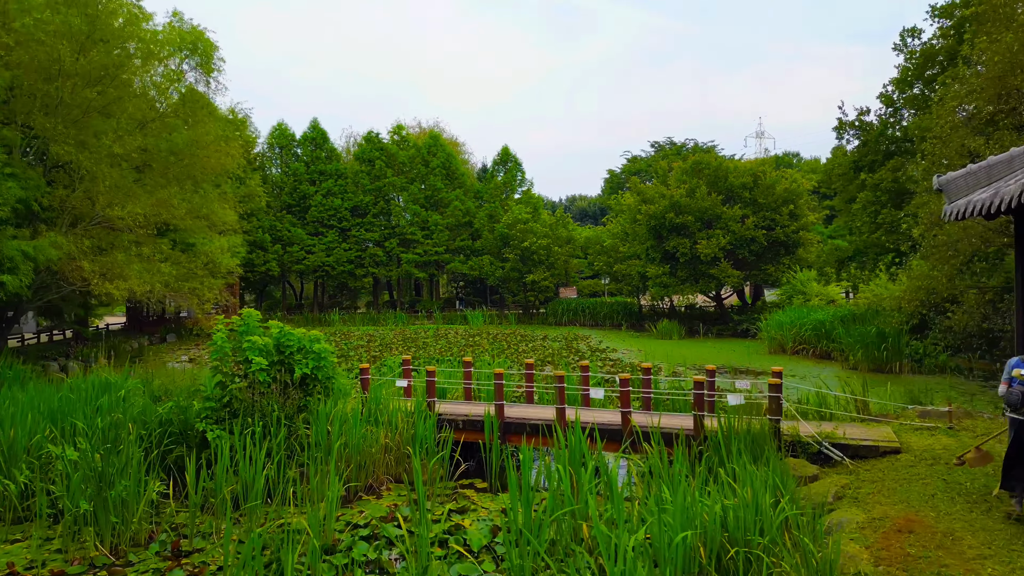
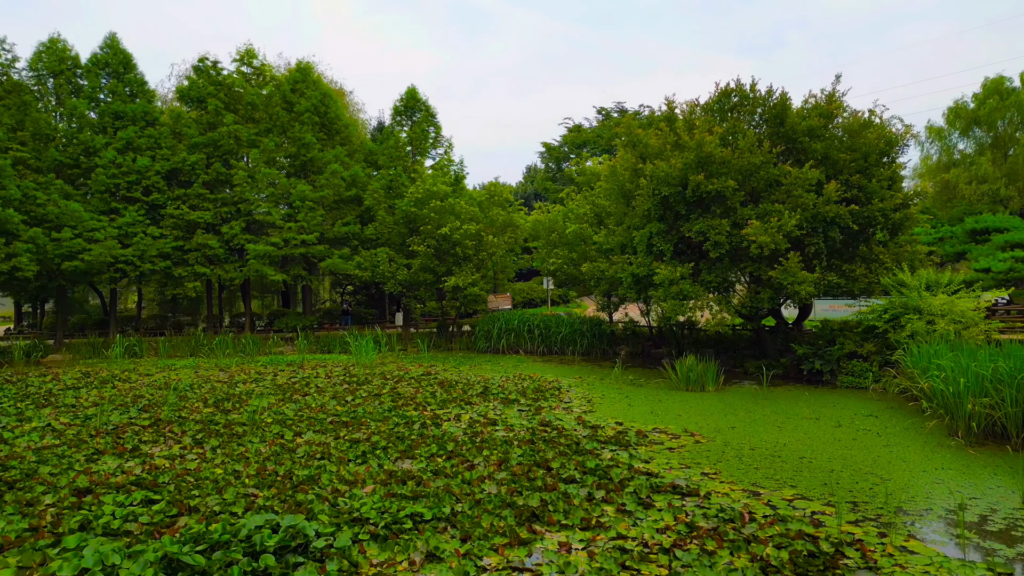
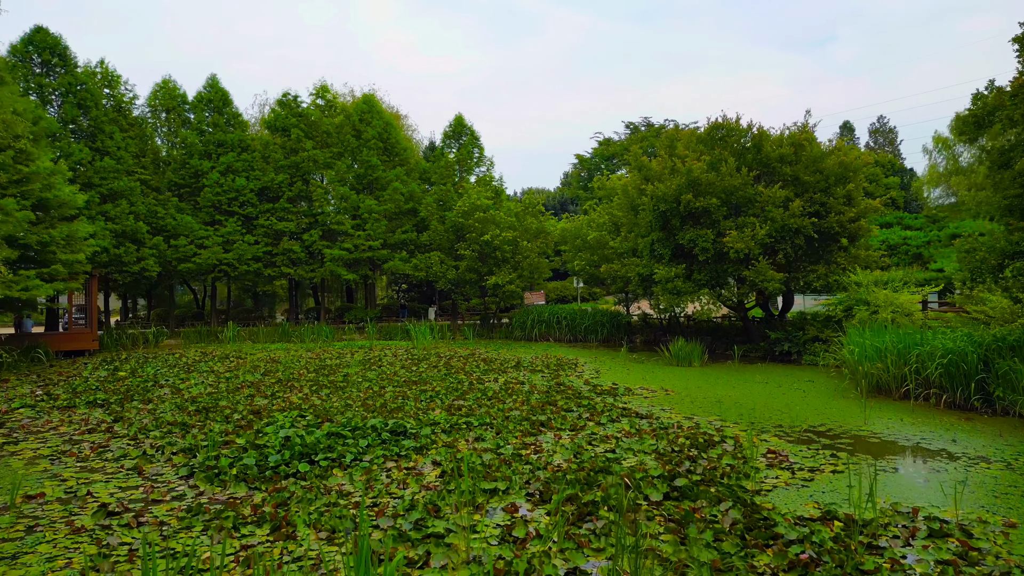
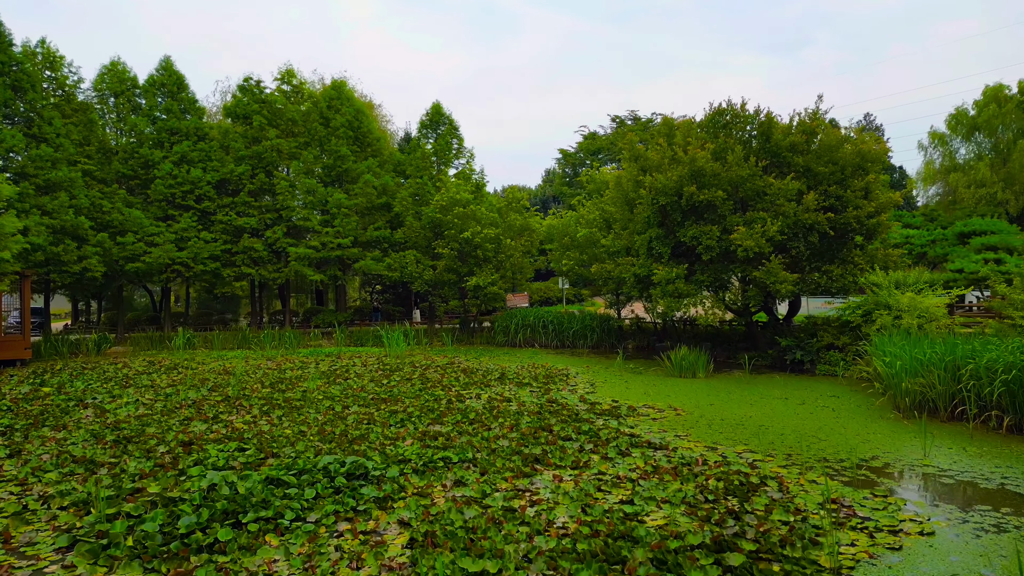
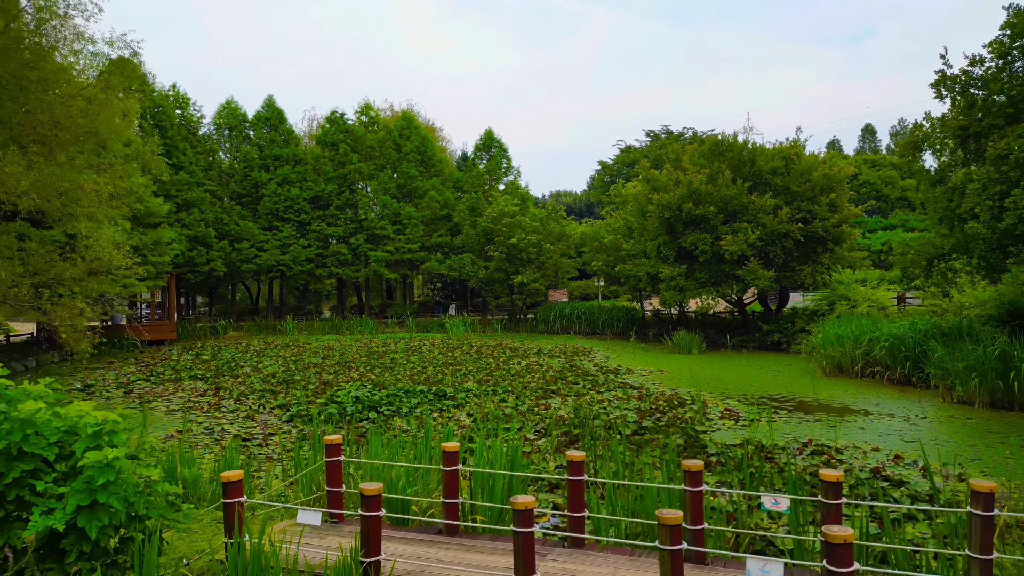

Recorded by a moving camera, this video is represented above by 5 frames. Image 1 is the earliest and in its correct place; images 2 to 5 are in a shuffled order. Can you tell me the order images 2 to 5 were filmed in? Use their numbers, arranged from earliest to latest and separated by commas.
5, 3, 4, 2
